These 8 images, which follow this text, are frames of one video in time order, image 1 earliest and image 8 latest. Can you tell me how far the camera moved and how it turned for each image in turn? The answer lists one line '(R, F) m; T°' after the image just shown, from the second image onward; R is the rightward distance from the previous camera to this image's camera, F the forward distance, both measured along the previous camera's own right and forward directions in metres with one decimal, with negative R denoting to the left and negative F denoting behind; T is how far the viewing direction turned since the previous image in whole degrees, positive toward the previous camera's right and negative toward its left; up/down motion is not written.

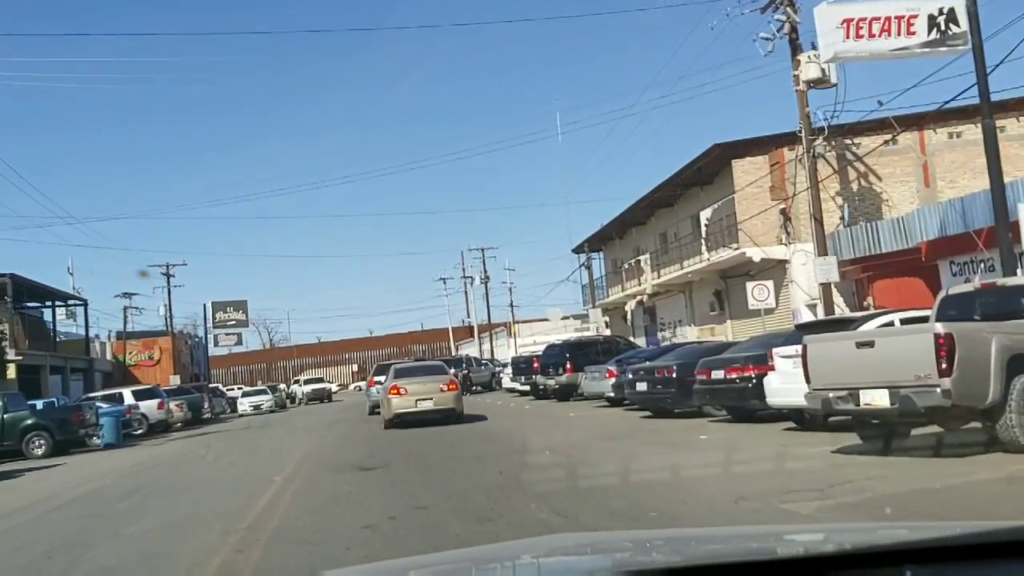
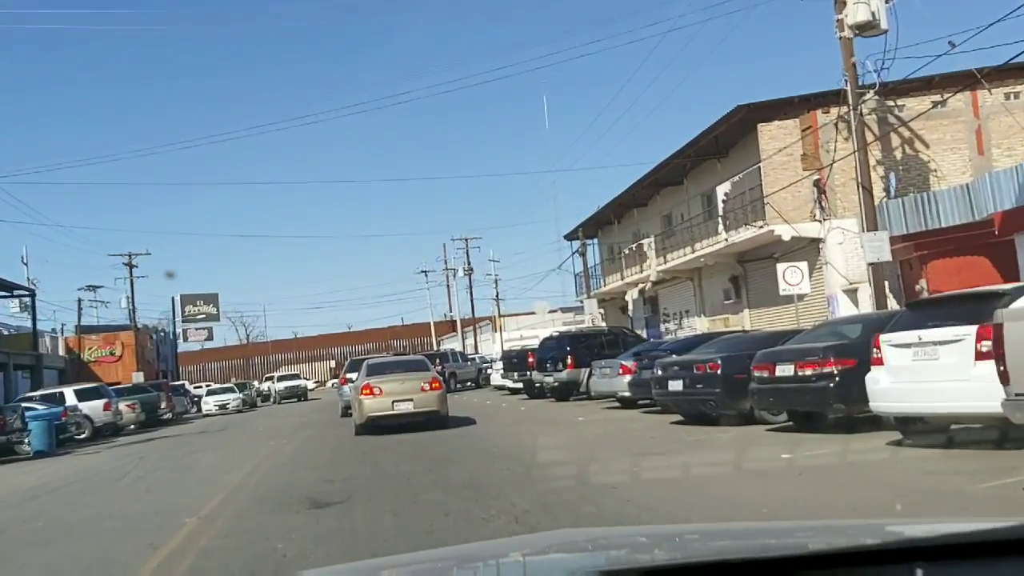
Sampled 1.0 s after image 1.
(-0.3, +3.9) m; +1°
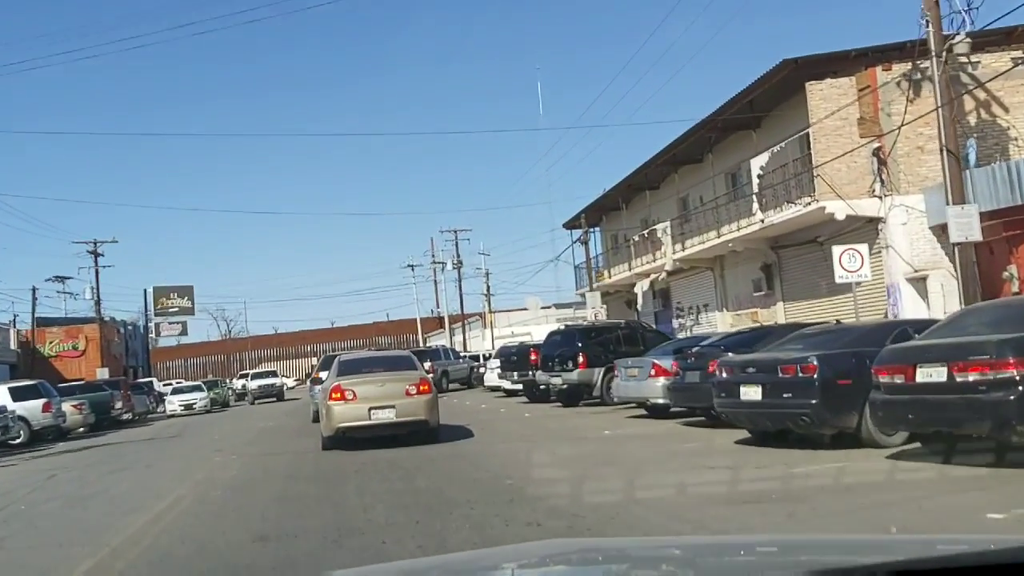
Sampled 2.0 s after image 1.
(-0.4, +4.0) m; +1°
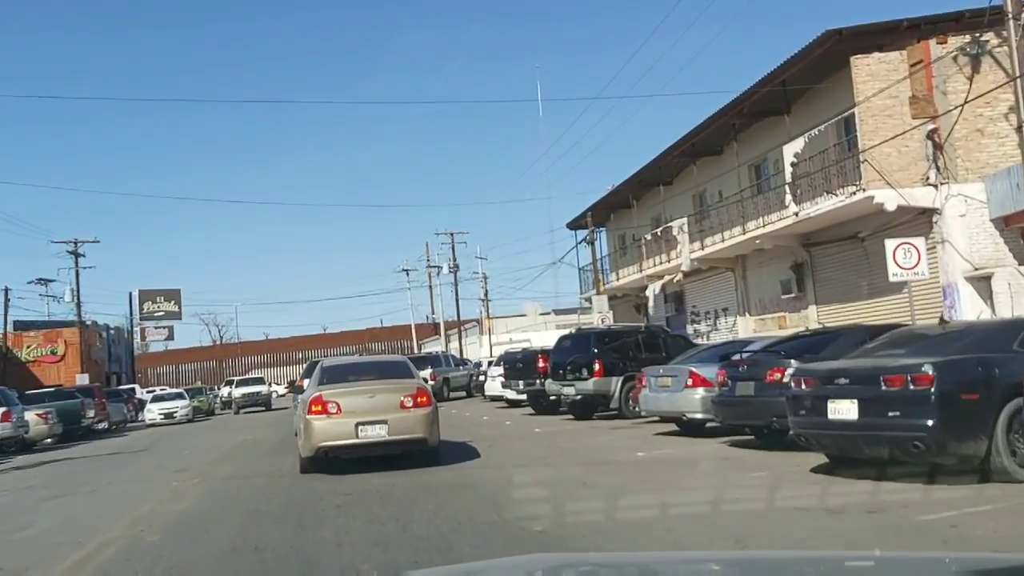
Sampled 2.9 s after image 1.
(-0.3, +2.4) m; 0°
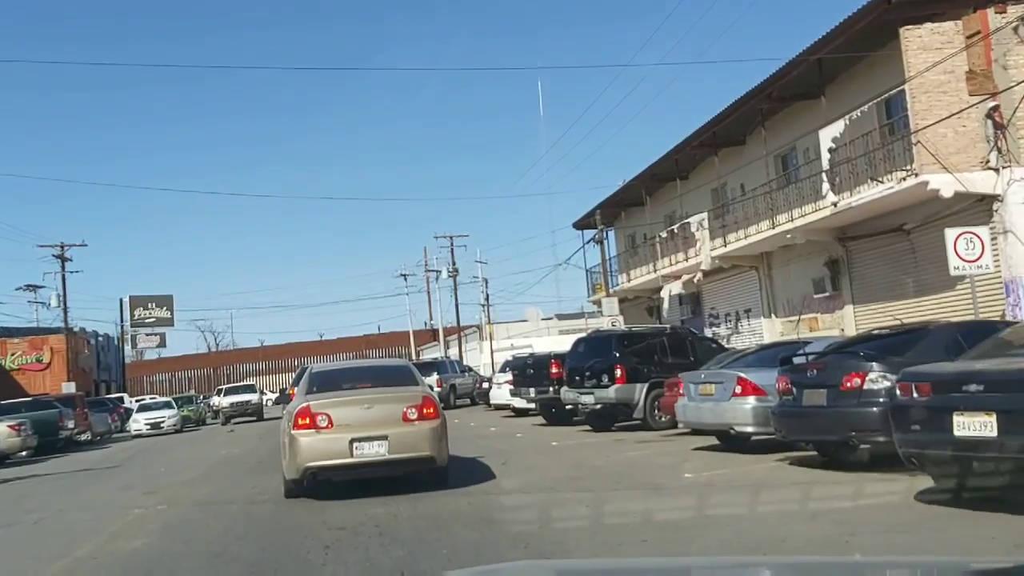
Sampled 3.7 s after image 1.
(-0.3, +2.0) m; 0°
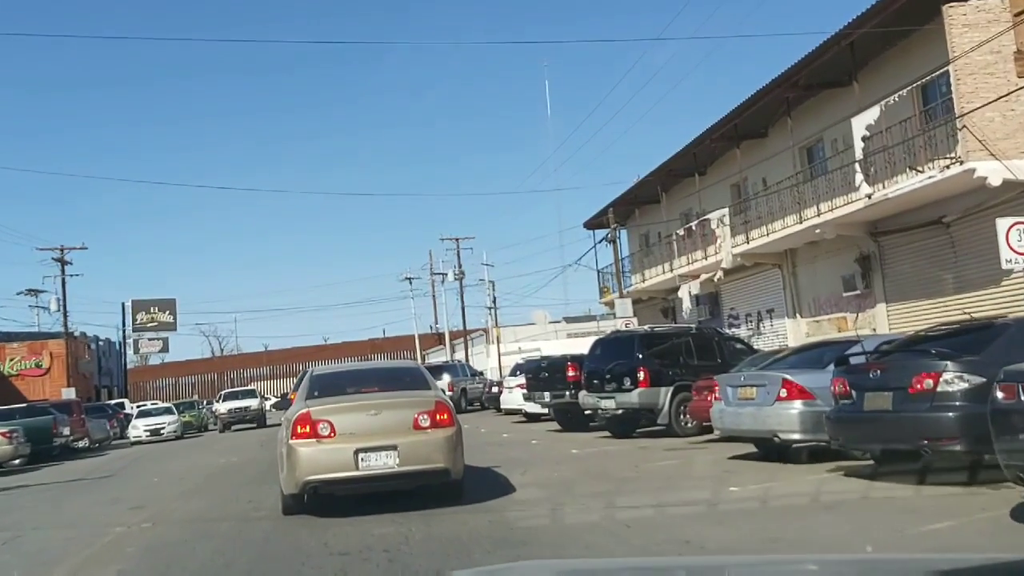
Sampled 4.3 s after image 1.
(-0.2, +1.1) m; 0°
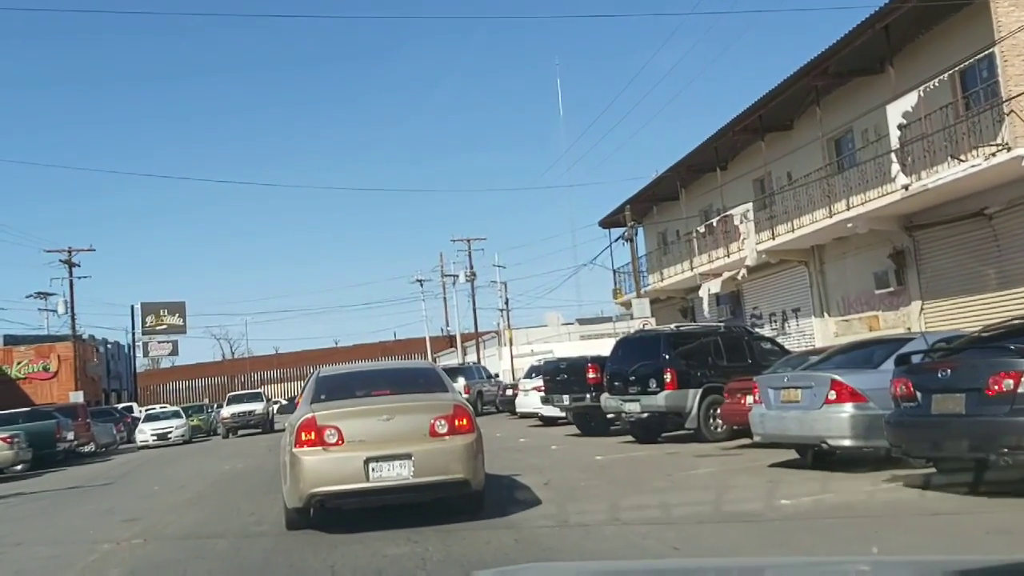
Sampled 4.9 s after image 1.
(-0.1, +0.9) m; -1°
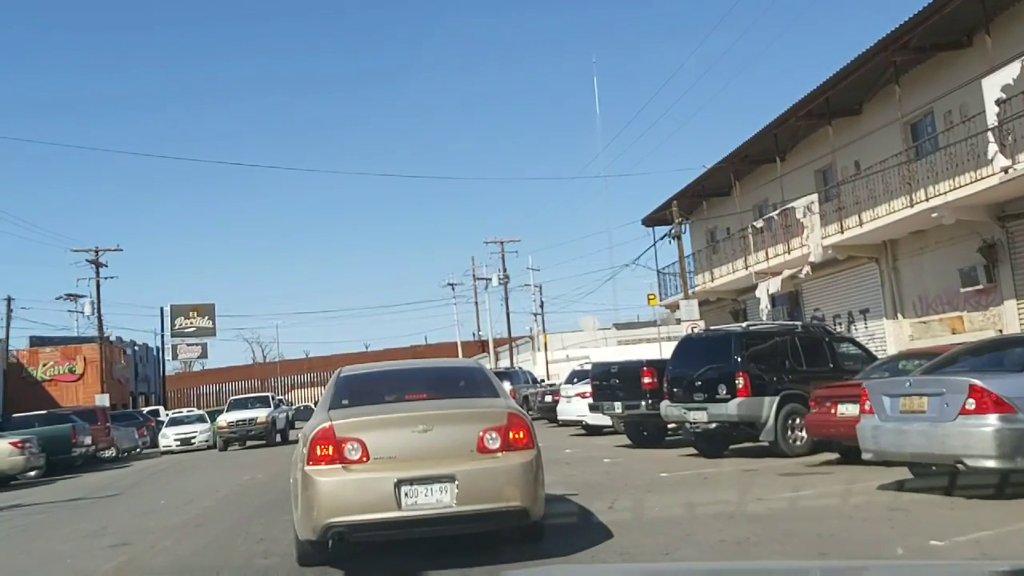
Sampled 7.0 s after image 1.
(-0.3, +1.8) m; -2°
